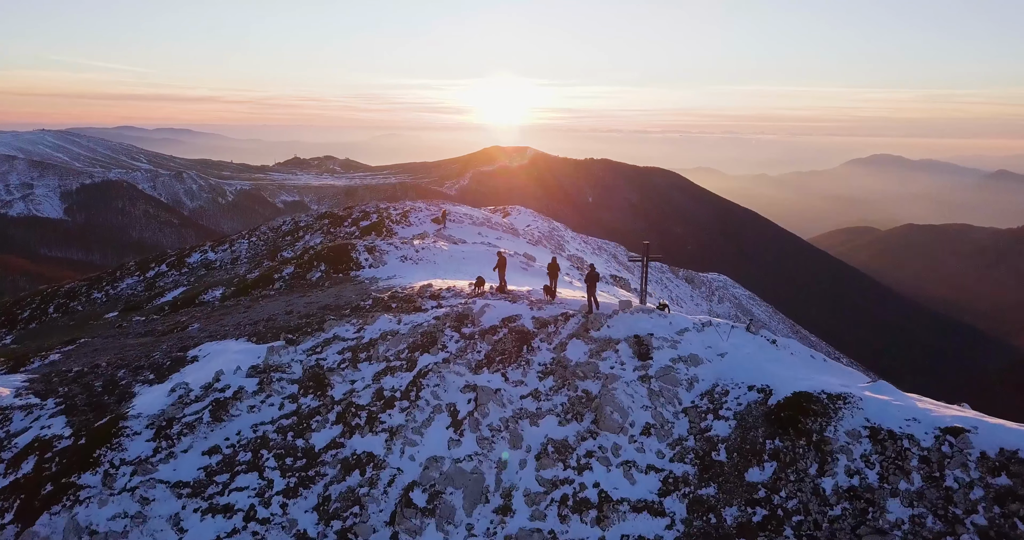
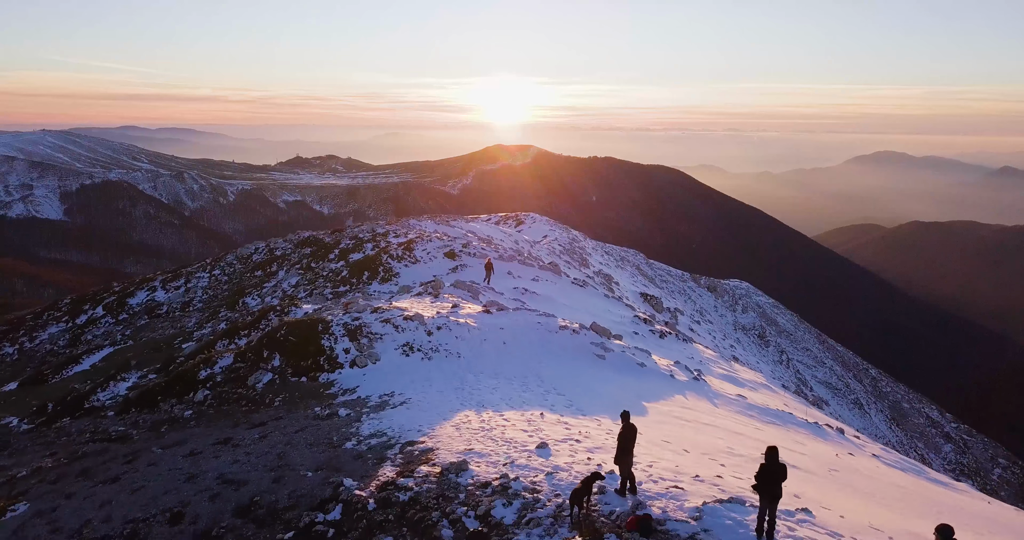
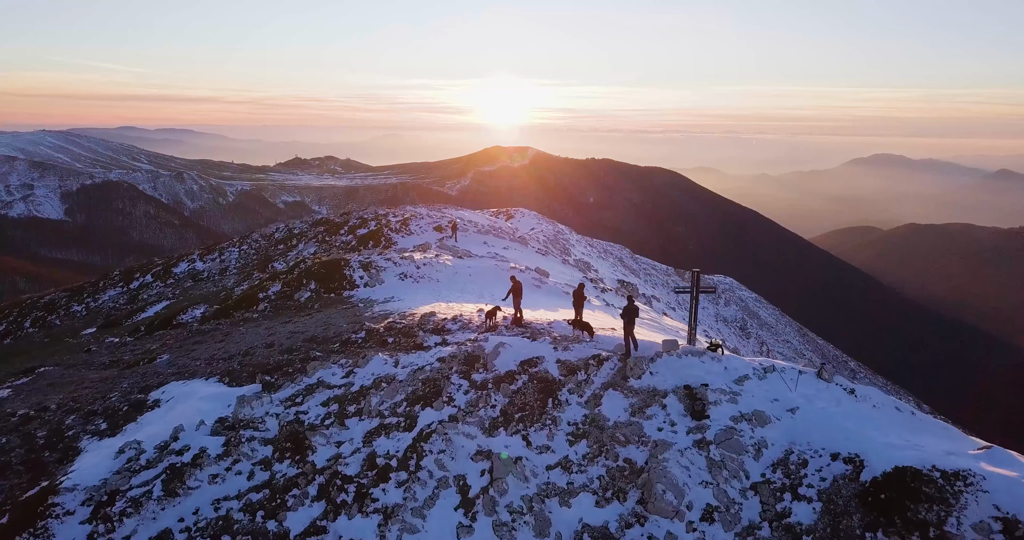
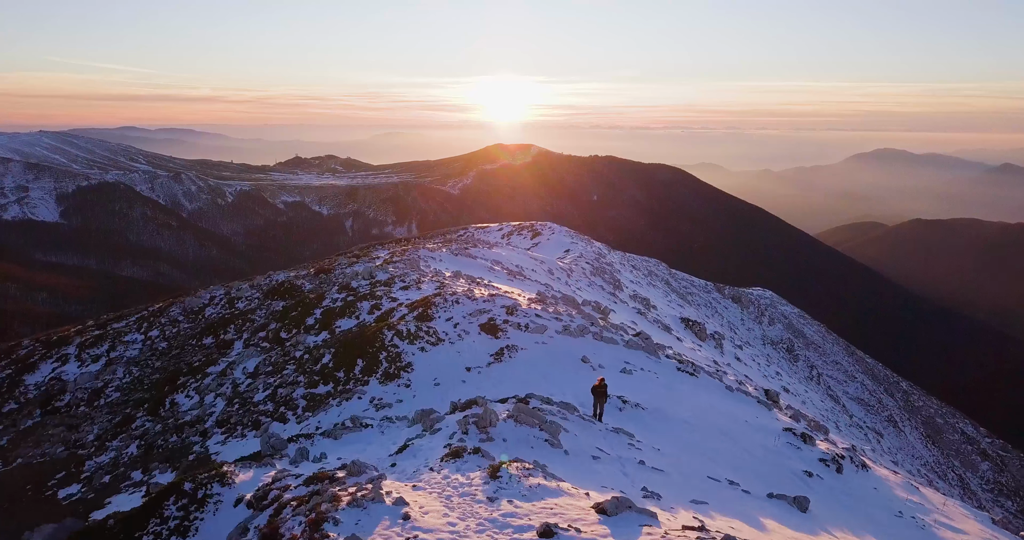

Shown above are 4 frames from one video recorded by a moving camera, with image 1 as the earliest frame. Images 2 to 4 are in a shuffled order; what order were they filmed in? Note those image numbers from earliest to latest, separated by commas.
3, 2, 4
